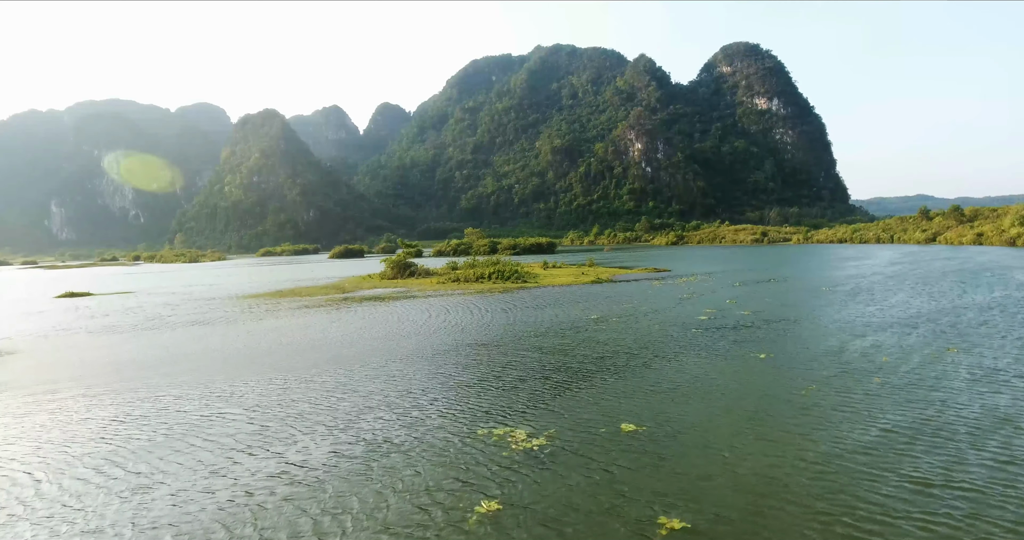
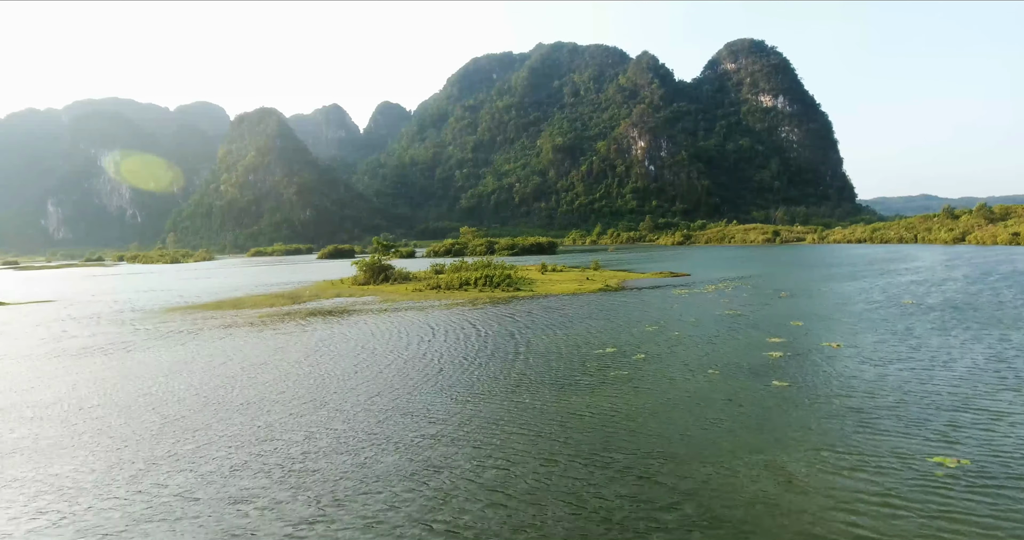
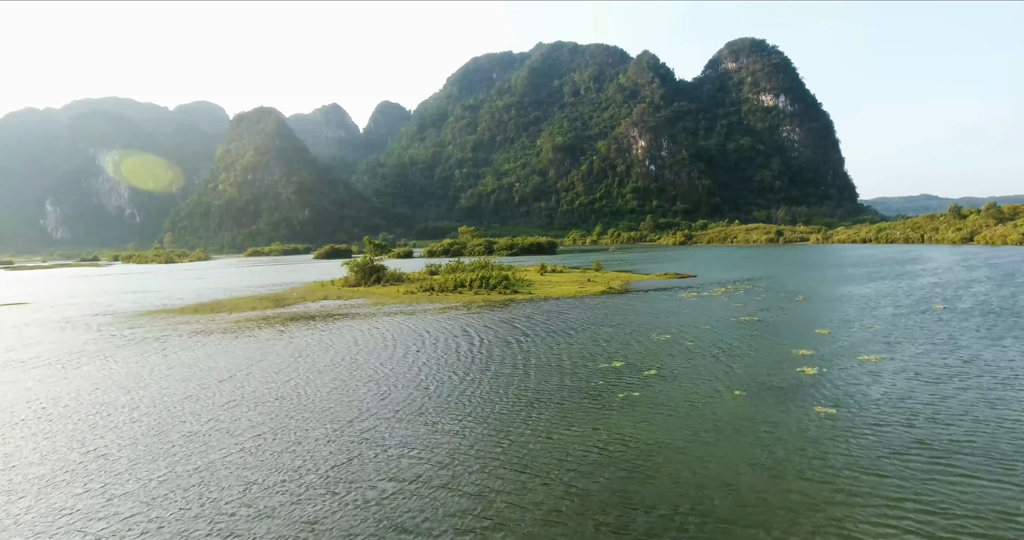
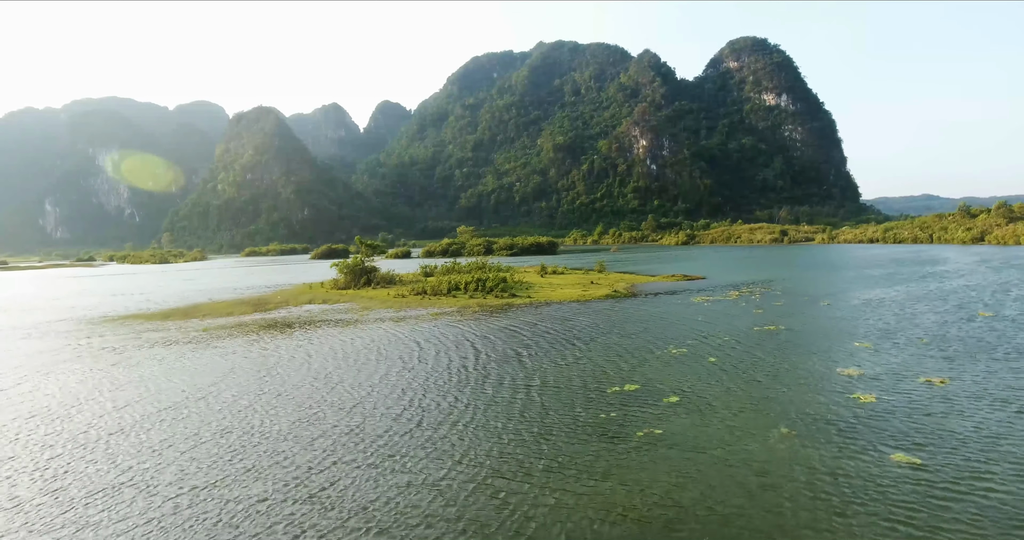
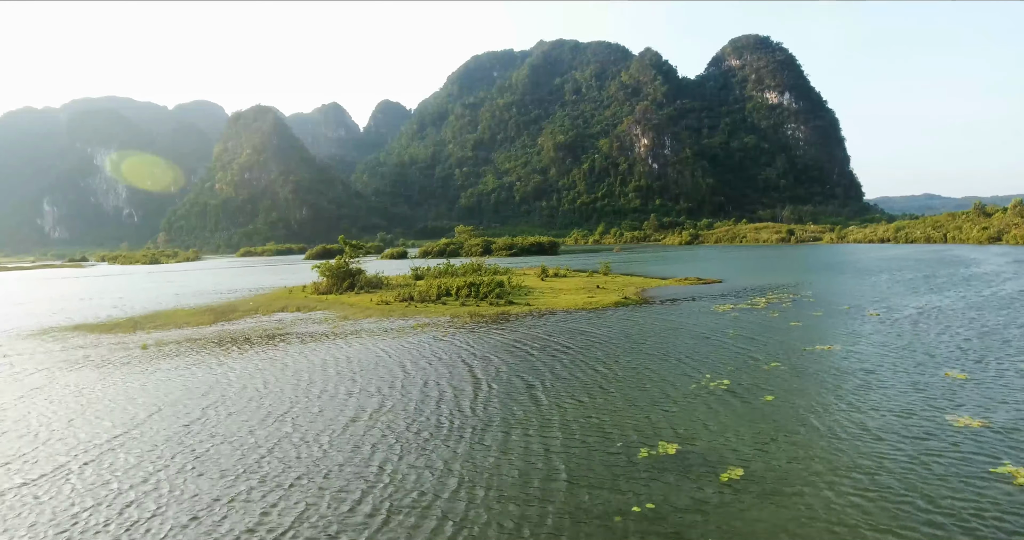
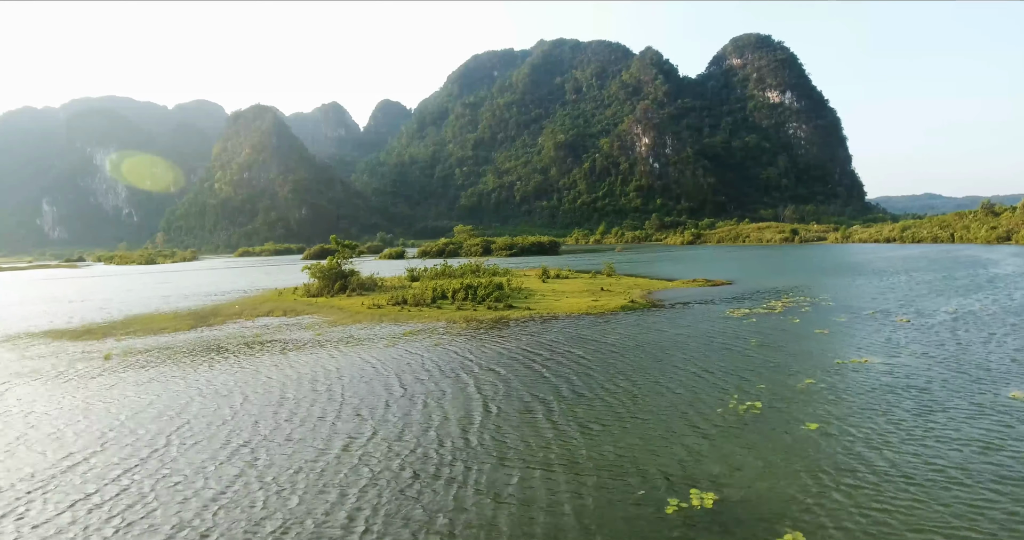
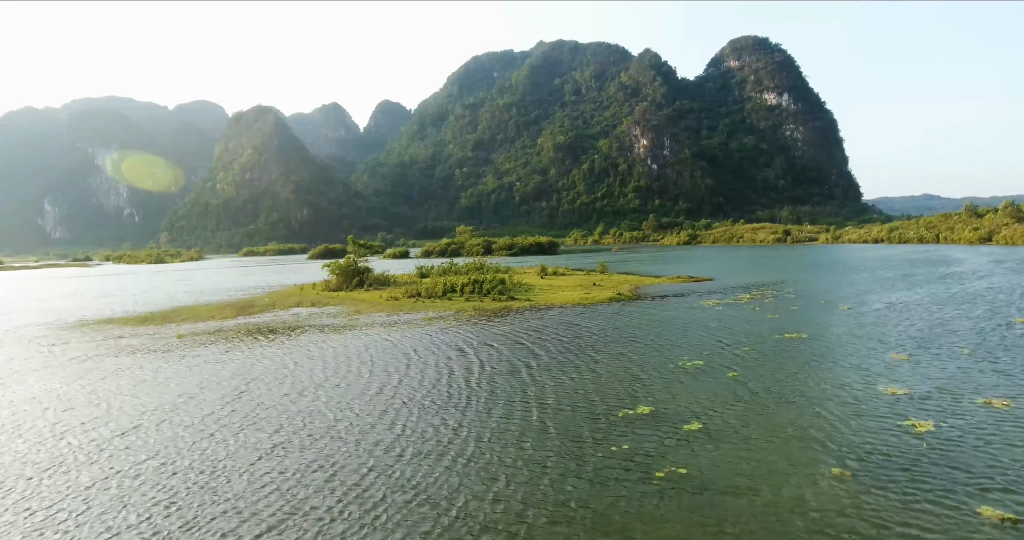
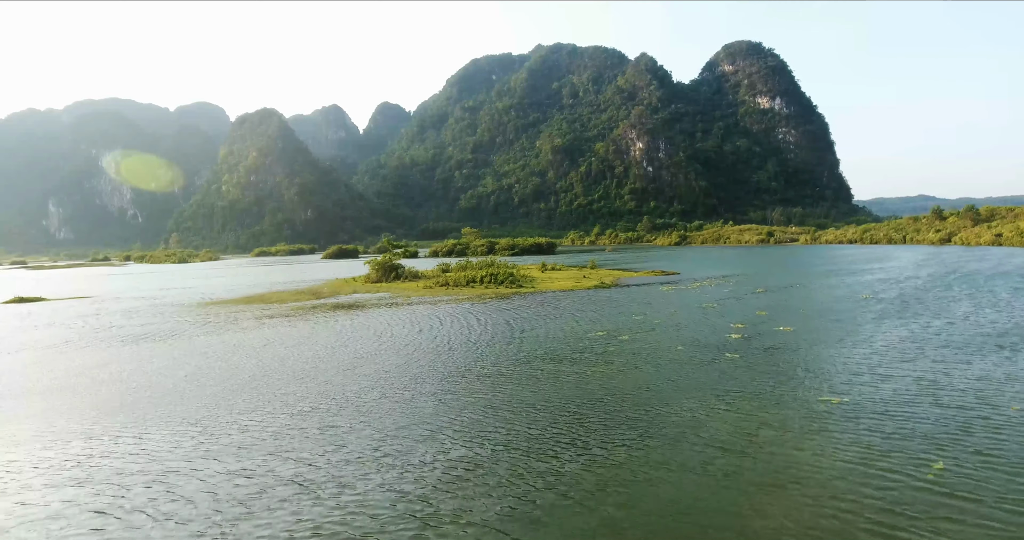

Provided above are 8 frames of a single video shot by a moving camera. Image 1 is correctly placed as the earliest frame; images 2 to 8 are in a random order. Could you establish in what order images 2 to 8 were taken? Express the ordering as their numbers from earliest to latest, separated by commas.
8, 2, 3, 4, 7, 5, 6
